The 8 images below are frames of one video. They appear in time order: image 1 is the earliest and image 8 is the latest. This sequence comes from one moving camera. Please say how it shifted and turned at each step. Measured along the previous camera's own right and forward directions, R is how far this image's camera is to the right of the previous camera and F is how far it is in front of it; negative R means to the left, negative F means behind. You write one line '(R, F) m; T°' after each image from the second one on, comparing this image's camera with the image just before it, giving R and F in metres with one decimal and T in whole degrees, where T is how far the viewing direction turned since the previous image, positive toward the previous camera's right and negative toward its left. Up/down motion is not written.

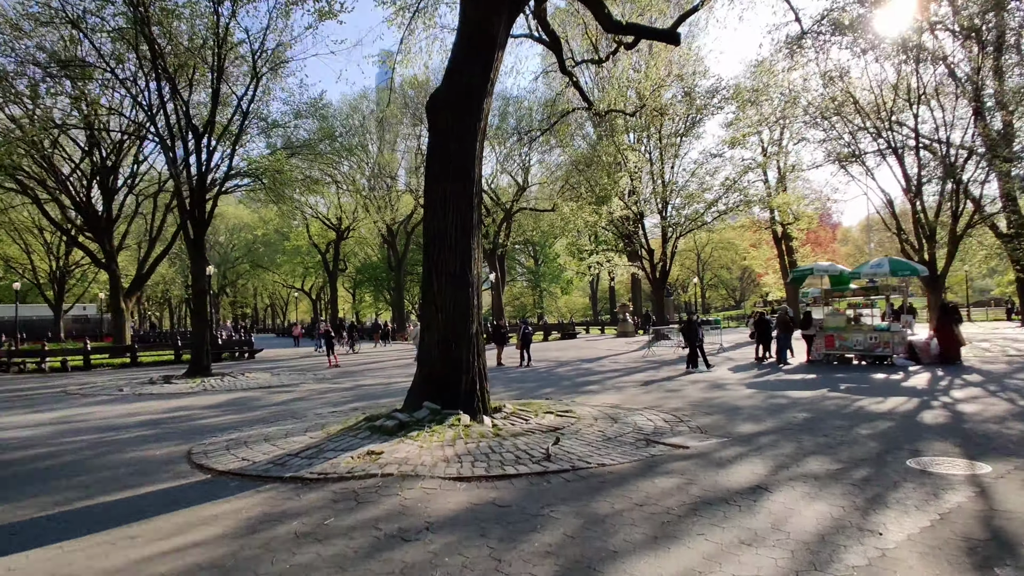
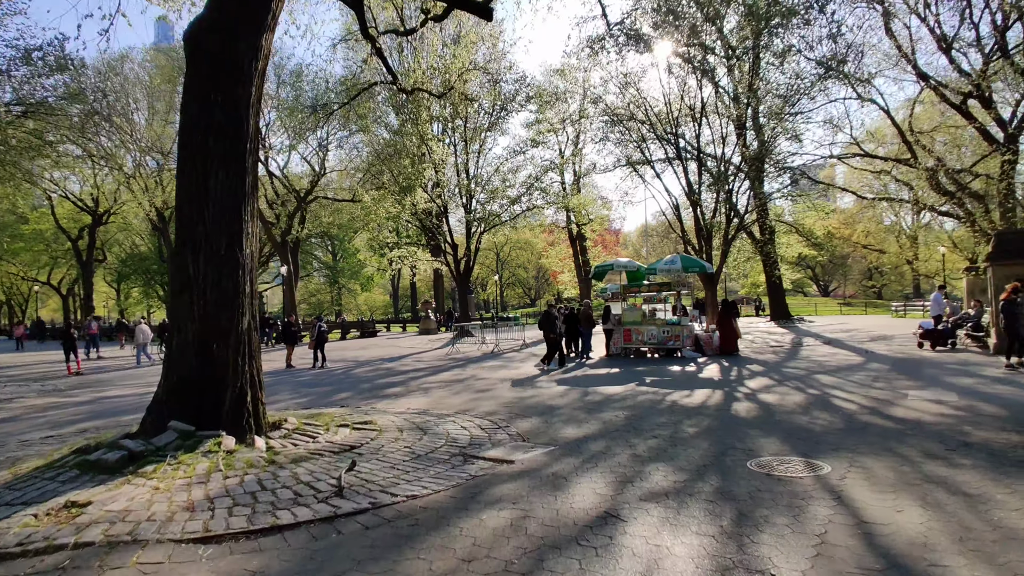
(+0.1, +1.2) m; +17°
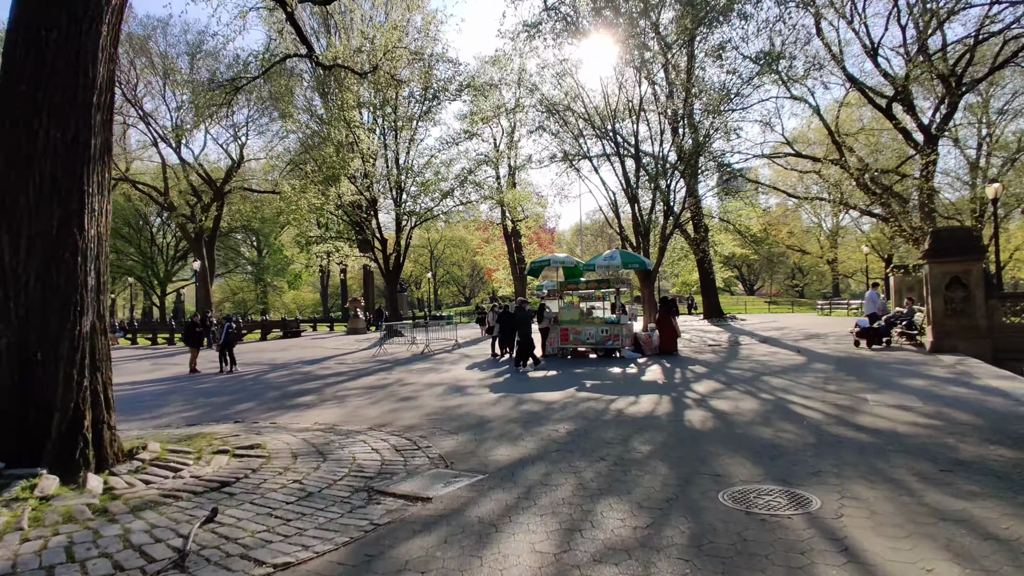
(+0.1, +1.0) m; +6°
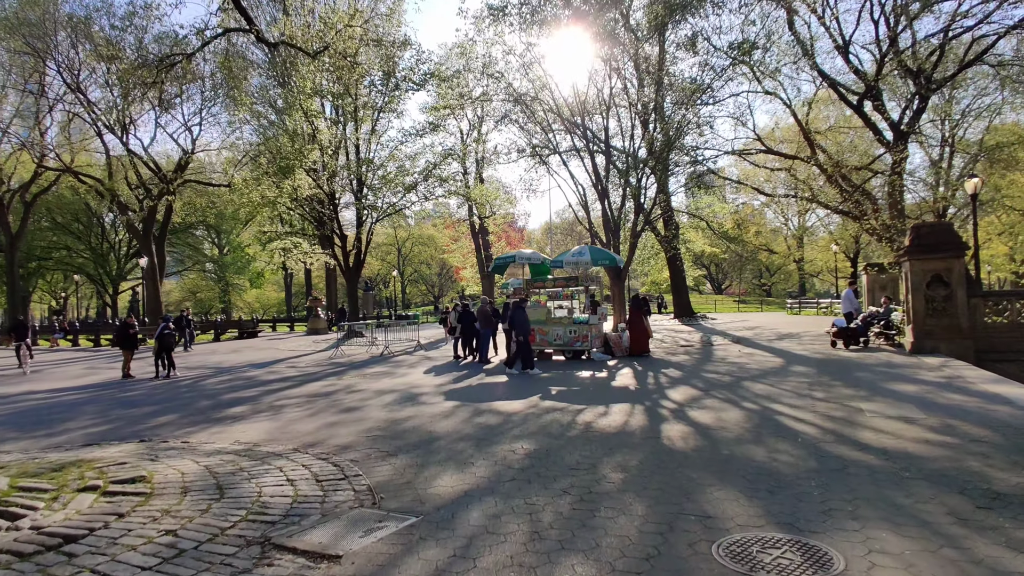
(+0.2, +0.9) m; +3°
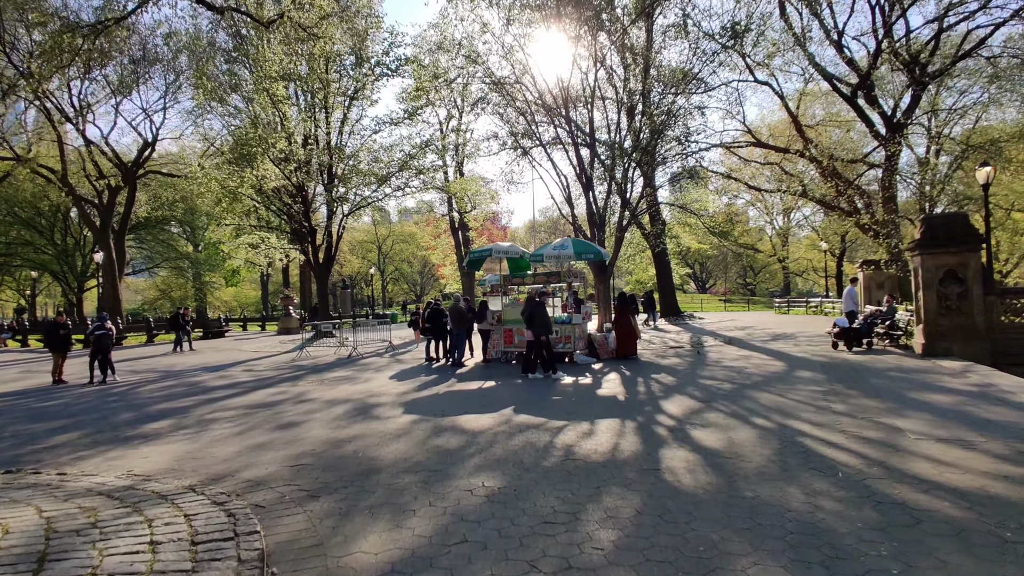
(+0.2, +1.2) m; +1°
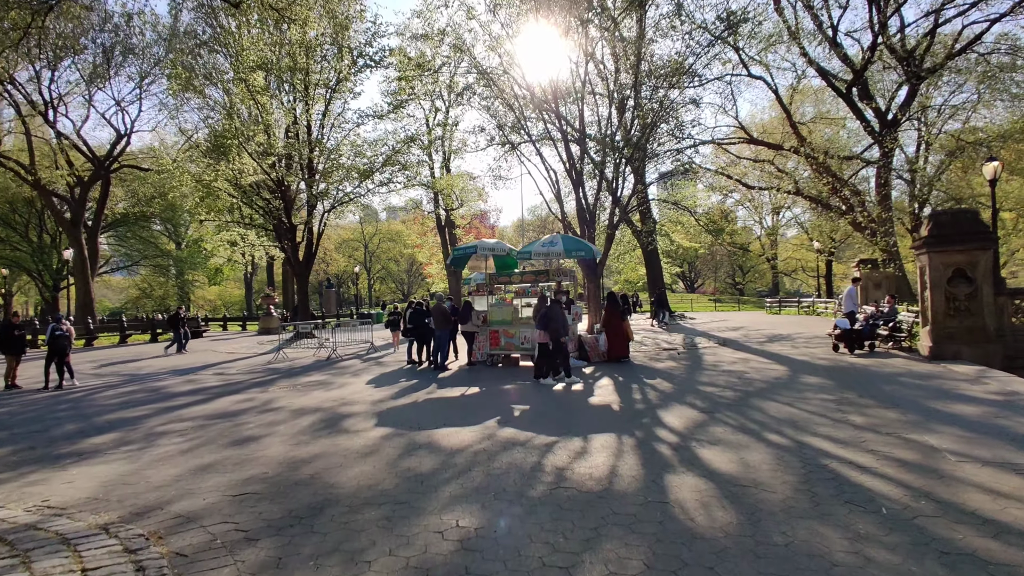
(0.0, +0.7) m; +1°
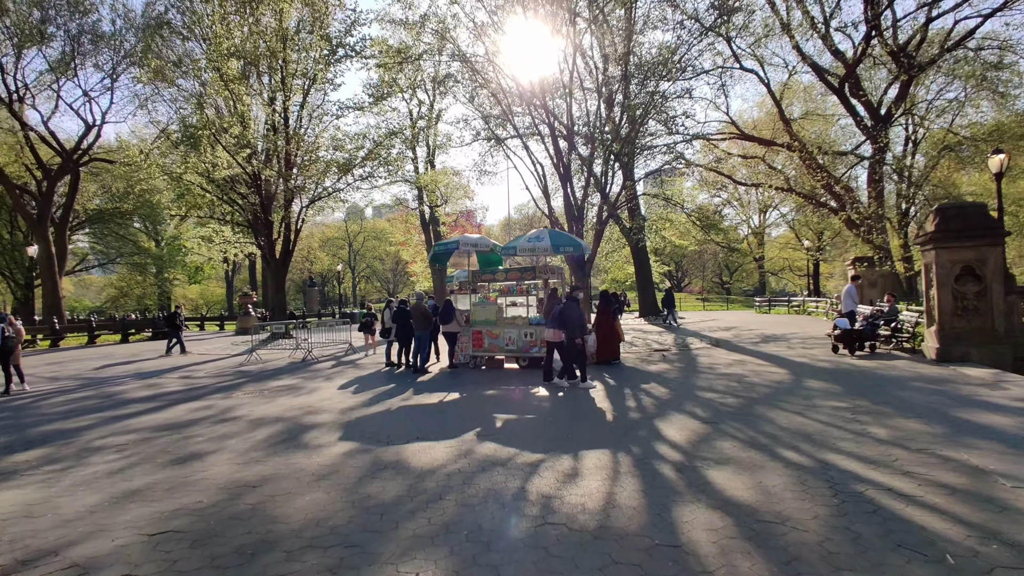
(+0.1, +0.7) m; +1°
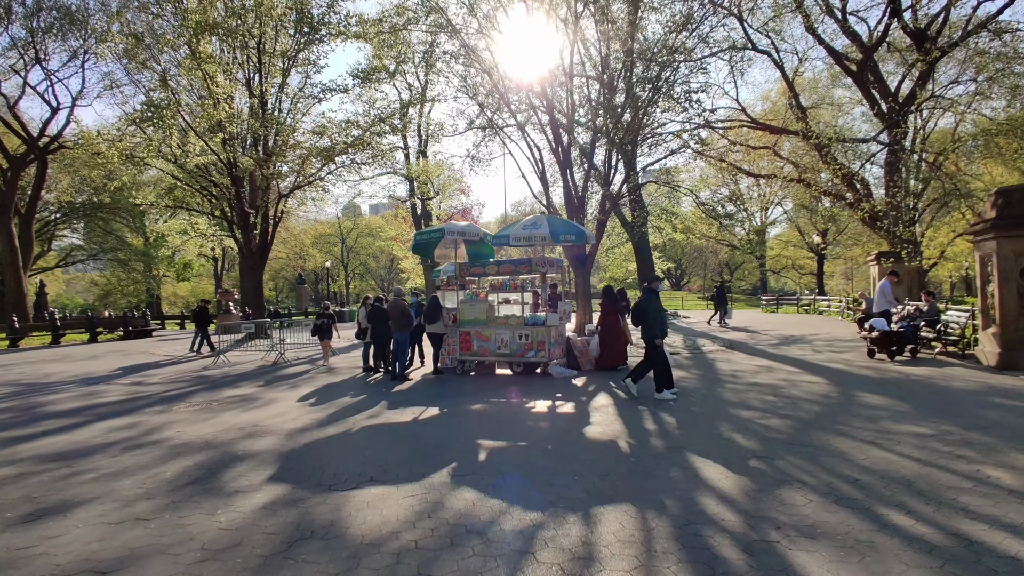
(+0.1, +1.4) m; 0°
